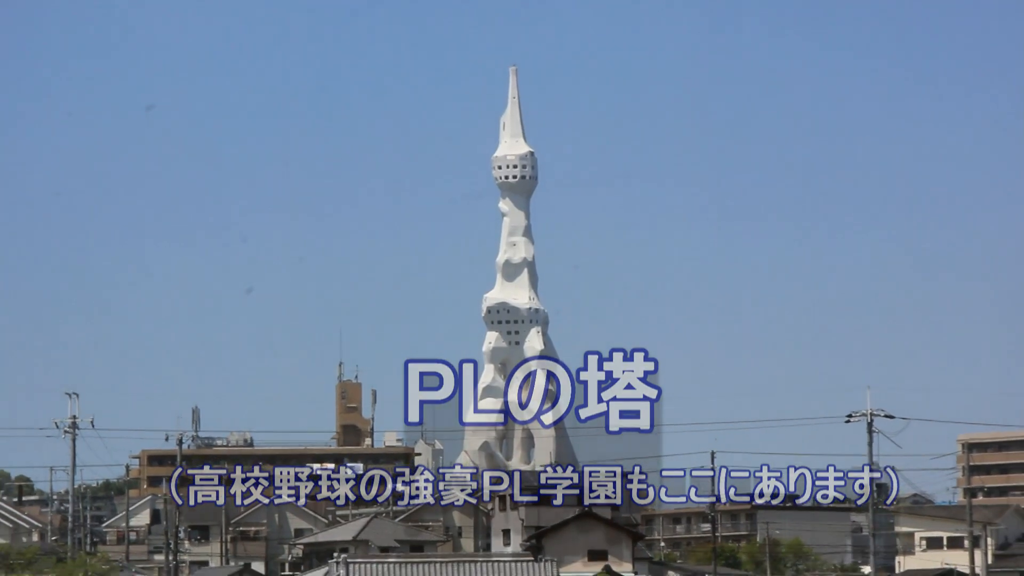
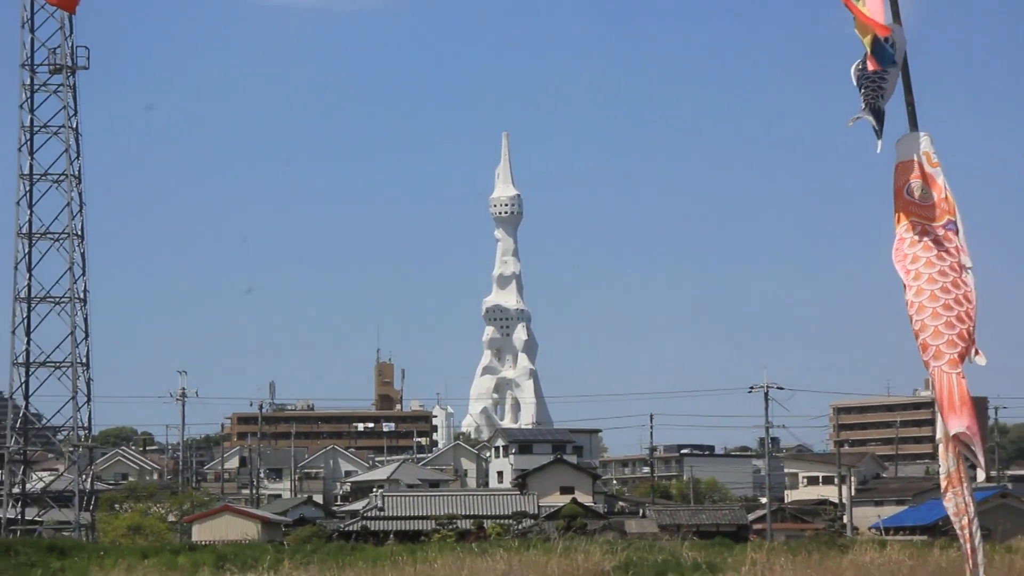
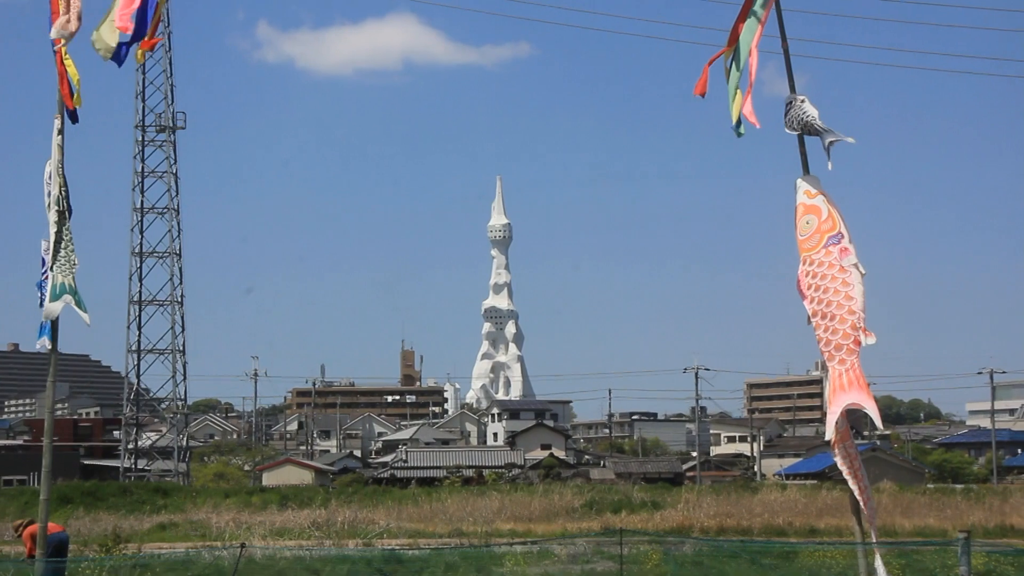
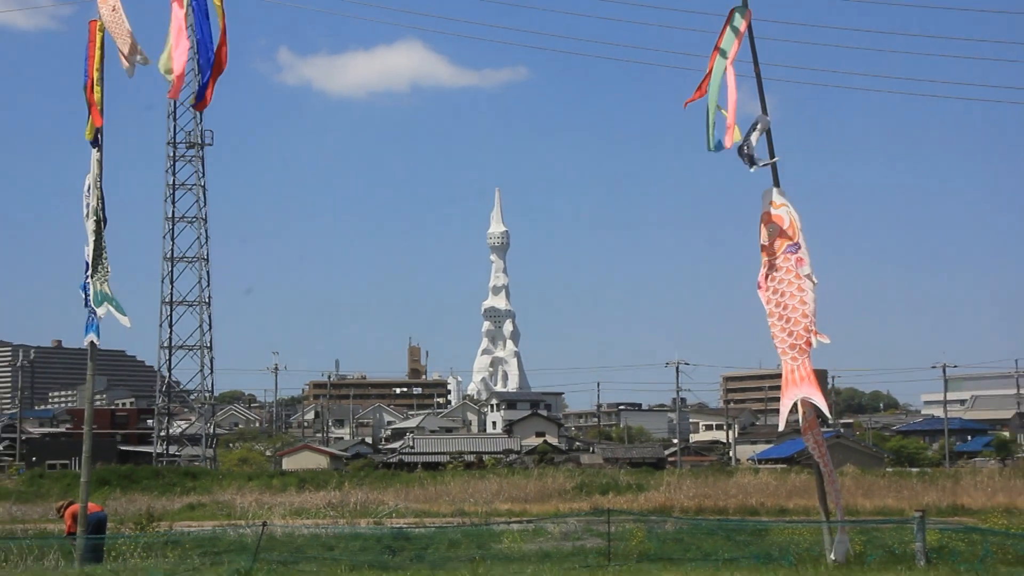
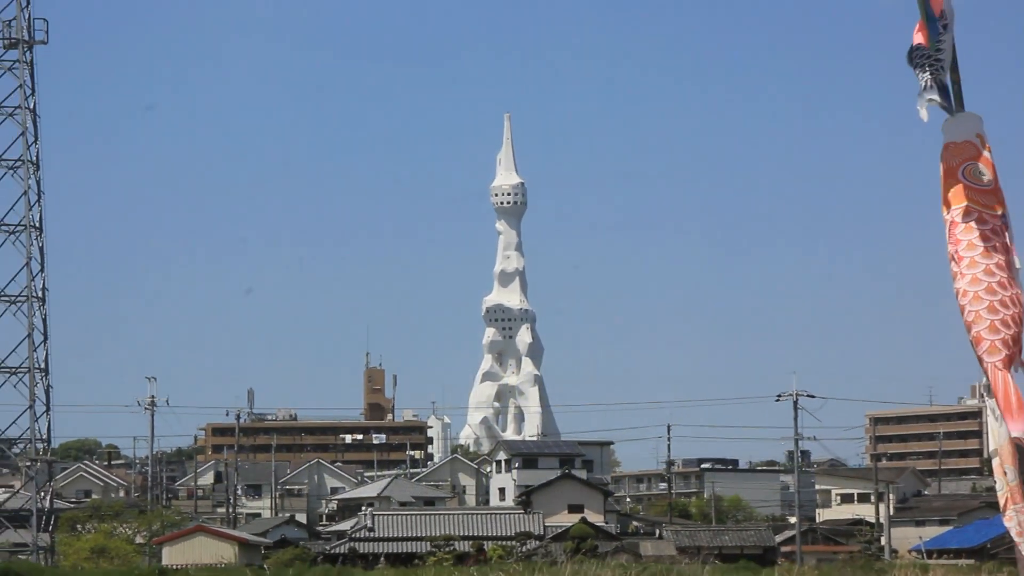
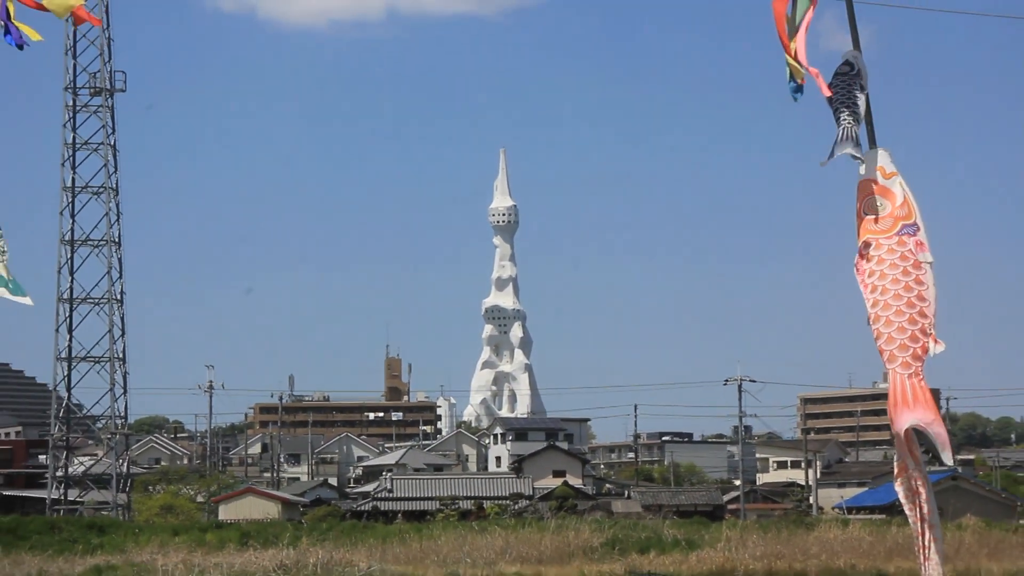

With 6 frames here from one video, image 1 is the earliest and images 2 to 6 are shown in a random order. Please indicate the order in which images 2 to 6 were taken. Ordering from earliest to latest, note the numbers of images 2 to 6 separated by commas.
5, 2, 6, 3, 4
